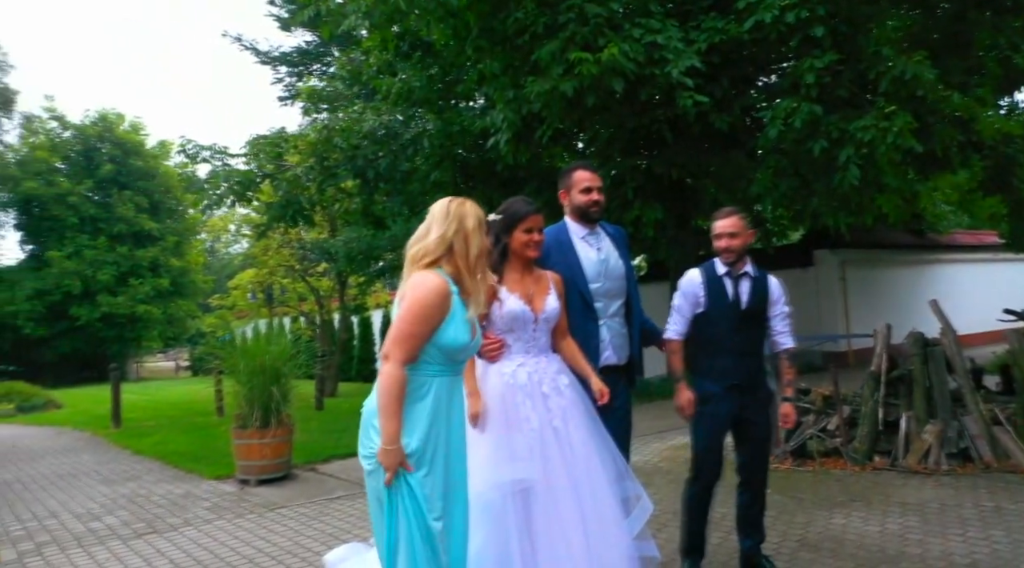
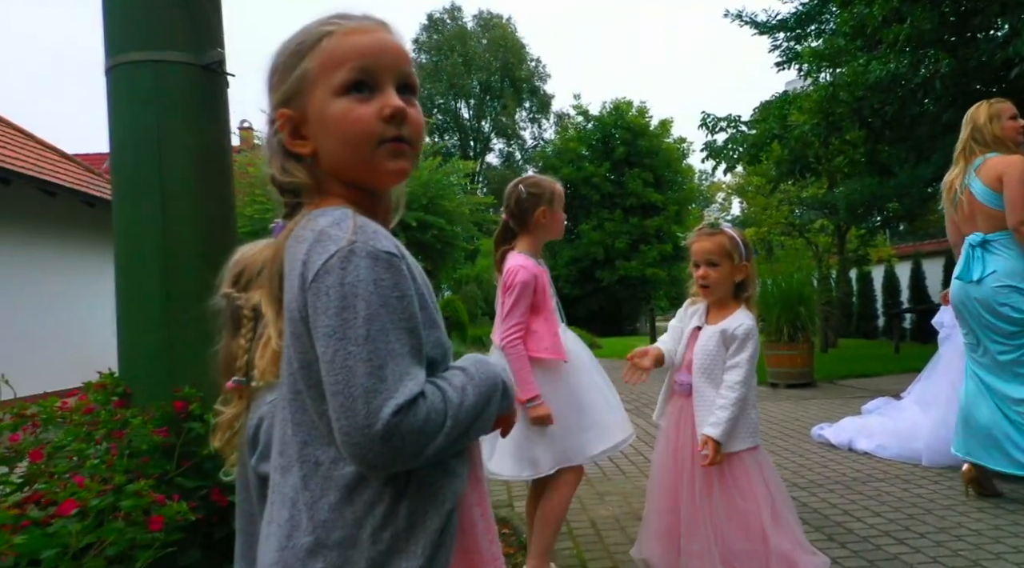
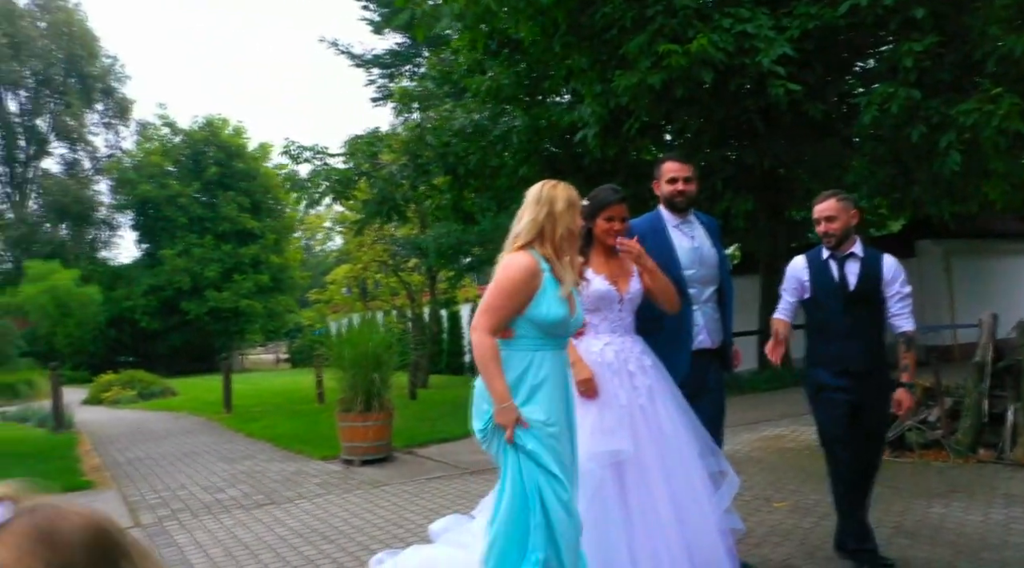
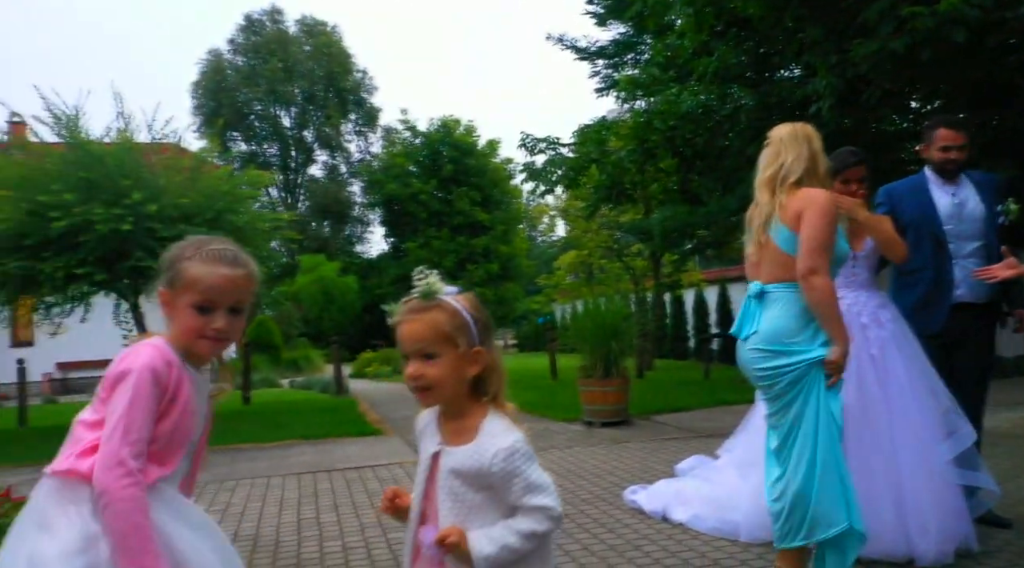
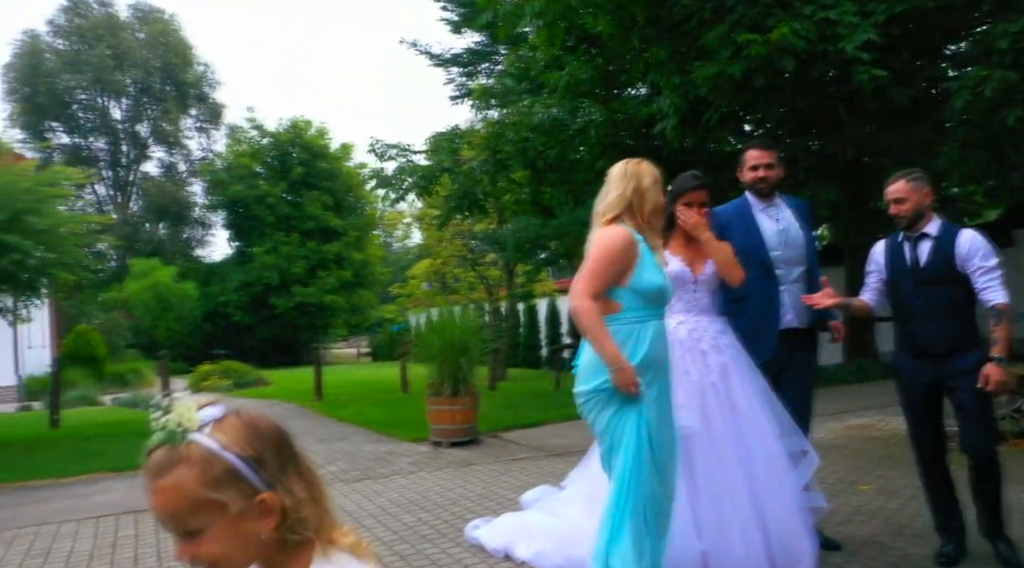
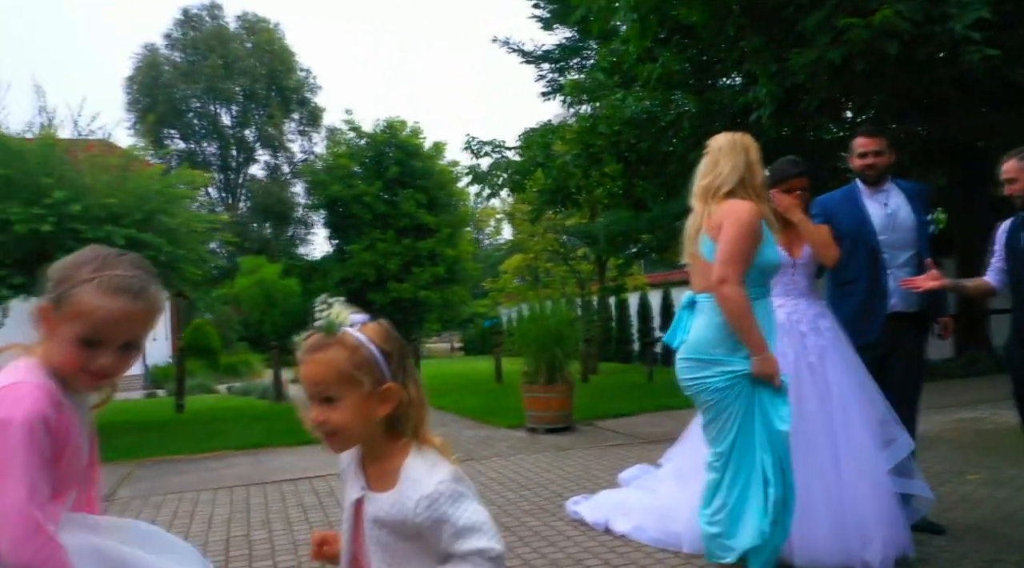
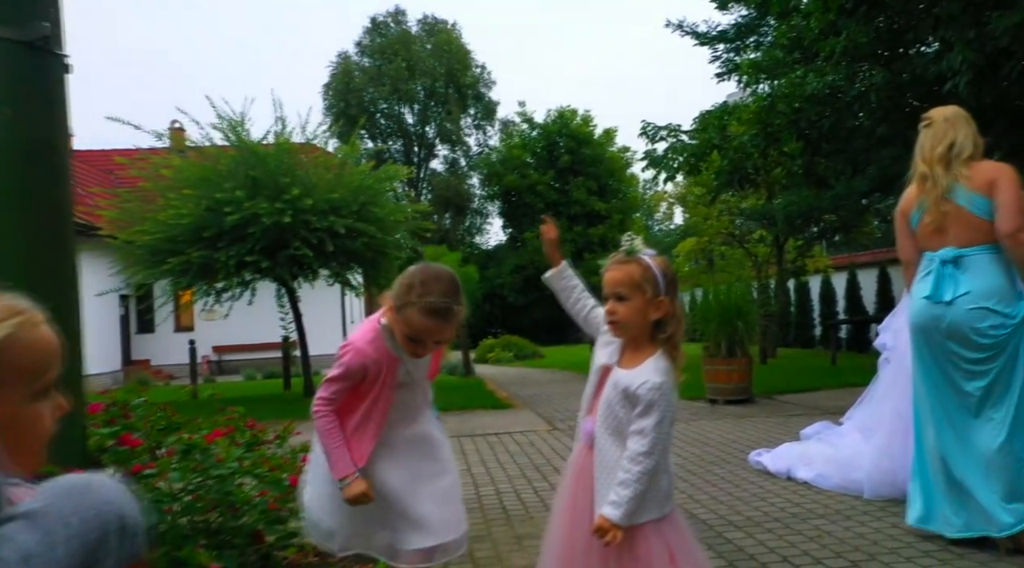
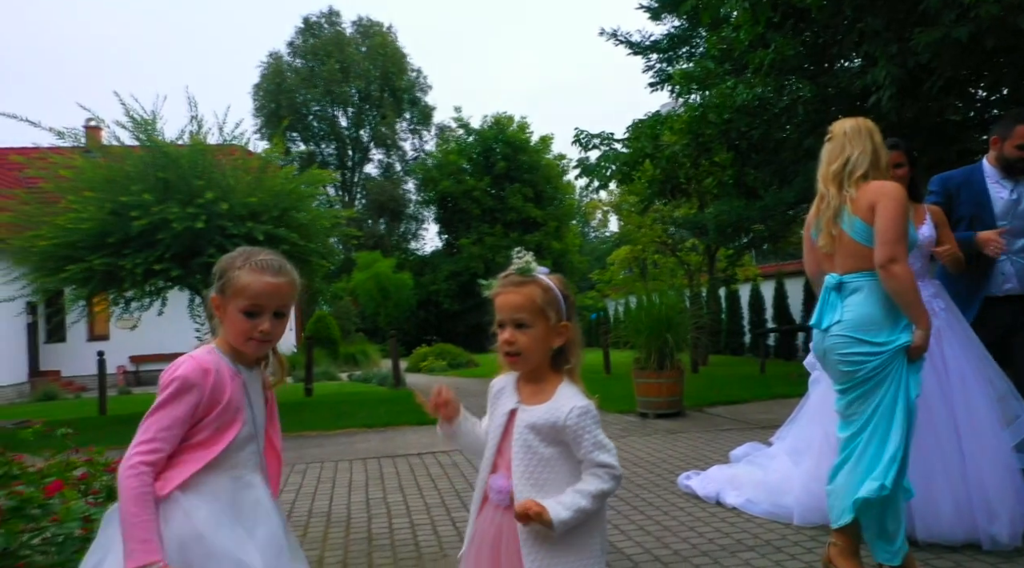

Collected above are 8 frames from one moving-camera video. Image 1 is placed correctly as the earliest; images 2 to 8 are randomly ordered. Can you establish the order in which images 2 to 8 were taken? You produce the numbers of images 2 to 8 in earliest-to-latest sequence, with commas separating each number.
3, 5, 6, 4, 8, 7, 2
